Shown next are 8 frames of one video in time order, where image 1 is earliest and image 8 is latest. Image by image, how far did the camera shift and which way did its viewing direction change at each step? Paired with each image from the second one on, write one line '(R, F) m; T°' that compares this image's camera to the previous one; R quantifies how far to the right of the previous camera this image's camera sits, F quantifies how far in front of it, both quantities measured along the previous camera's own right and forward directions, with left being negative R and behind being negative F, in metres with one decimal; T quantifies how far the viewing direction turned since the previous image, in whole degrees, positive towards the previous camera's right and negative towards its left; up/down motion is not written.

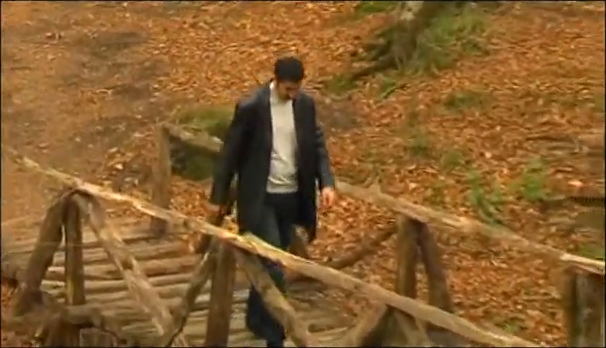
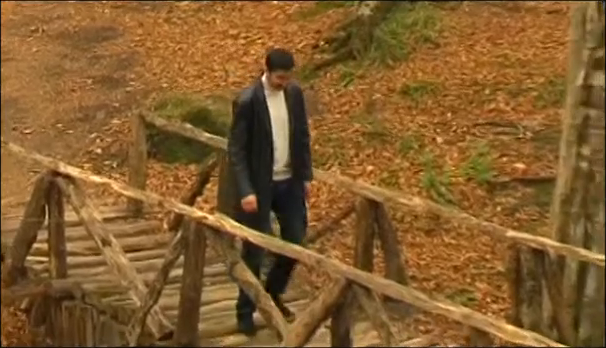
(+0.4, -0.5) m; -2°
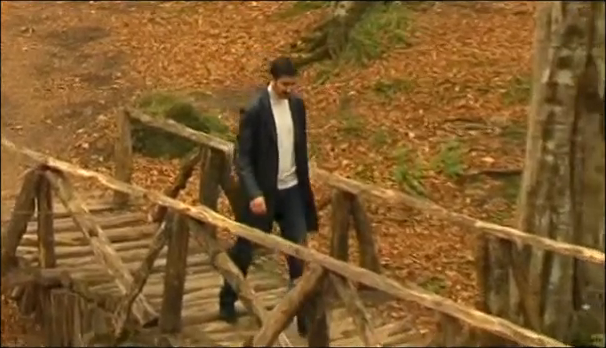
(0.0, -0.3) m; +1°
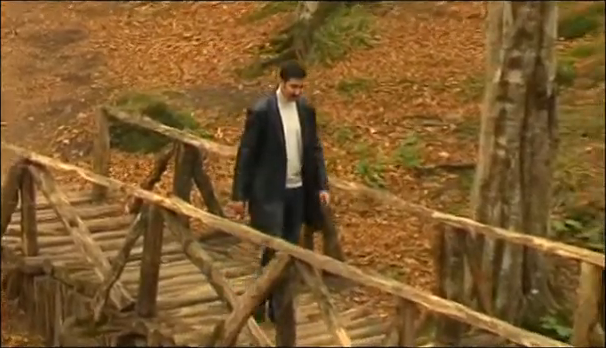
(+0.1, -0.5) m; +1°
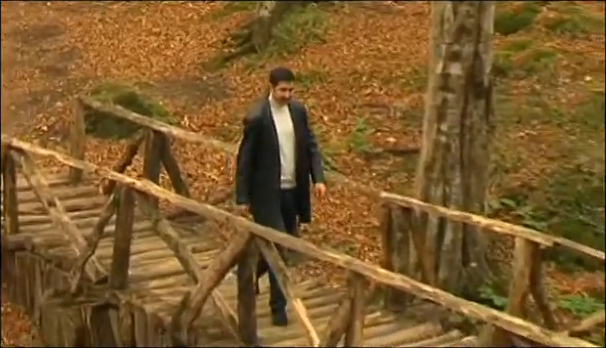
(0.0, -0.7) m; +1°
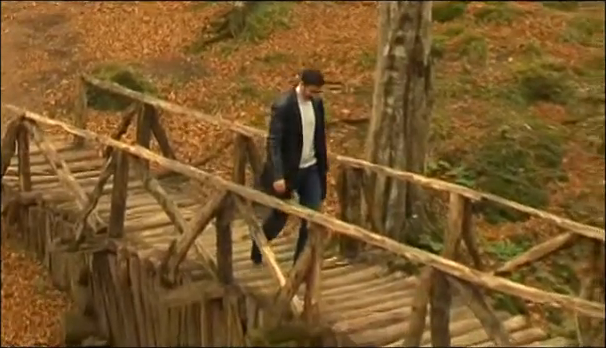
(+0.1, -1.6) m; +1°
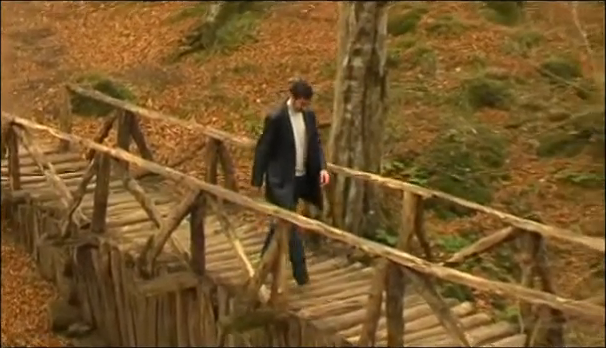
(0.0, -1.0) m; +1°
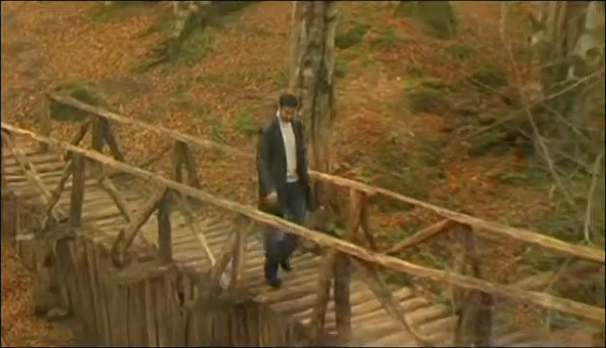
(+0.1, -1.3) m; +1°
